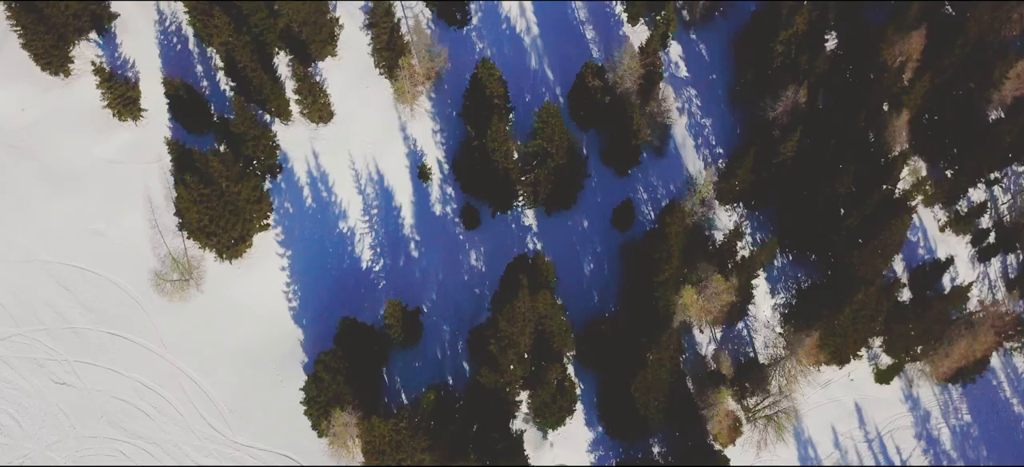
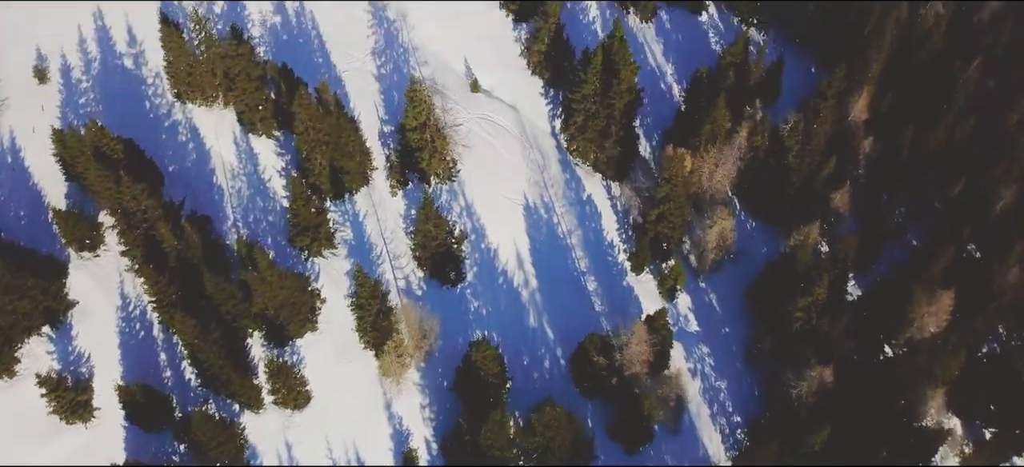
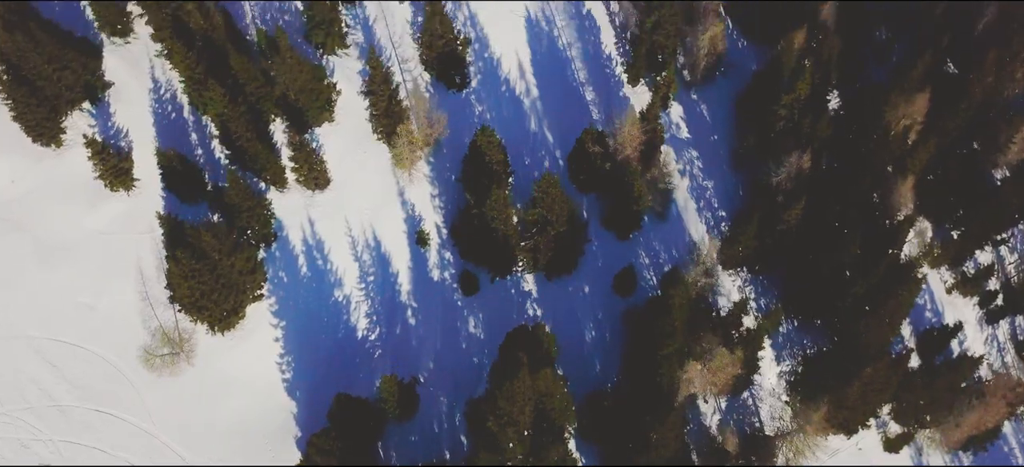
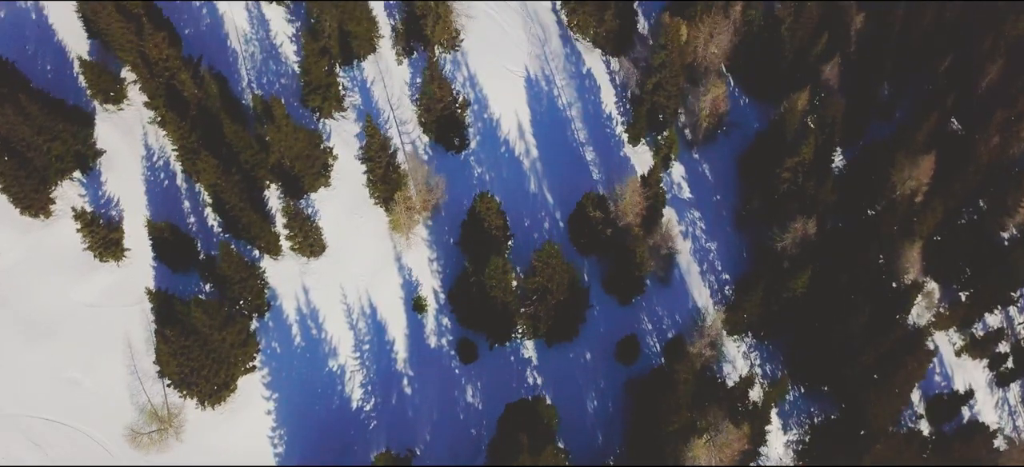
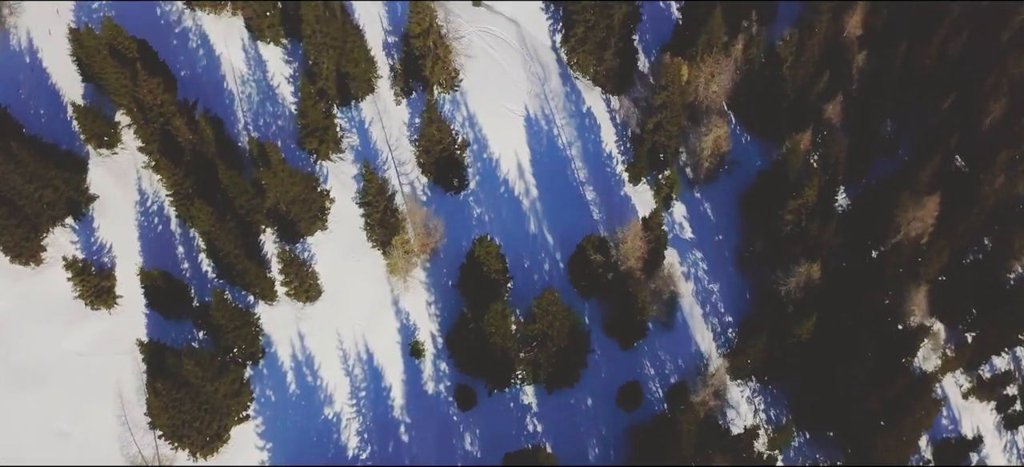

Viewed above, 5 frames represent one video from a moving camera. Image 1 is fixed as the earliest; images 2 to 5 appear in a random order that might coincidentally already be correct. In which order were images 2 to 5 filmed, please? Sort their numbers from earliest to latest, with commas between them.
3, 4, 5, 2
